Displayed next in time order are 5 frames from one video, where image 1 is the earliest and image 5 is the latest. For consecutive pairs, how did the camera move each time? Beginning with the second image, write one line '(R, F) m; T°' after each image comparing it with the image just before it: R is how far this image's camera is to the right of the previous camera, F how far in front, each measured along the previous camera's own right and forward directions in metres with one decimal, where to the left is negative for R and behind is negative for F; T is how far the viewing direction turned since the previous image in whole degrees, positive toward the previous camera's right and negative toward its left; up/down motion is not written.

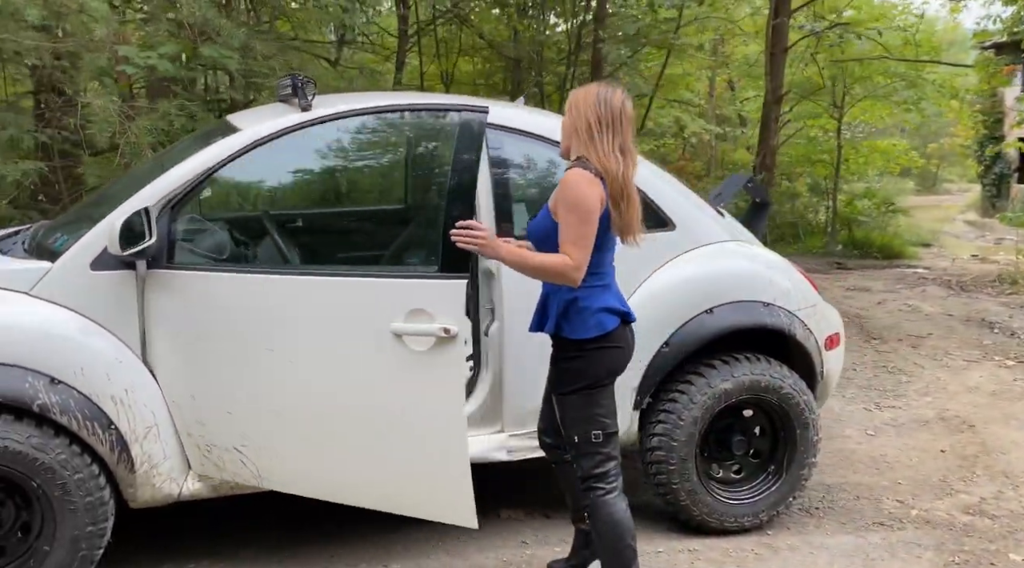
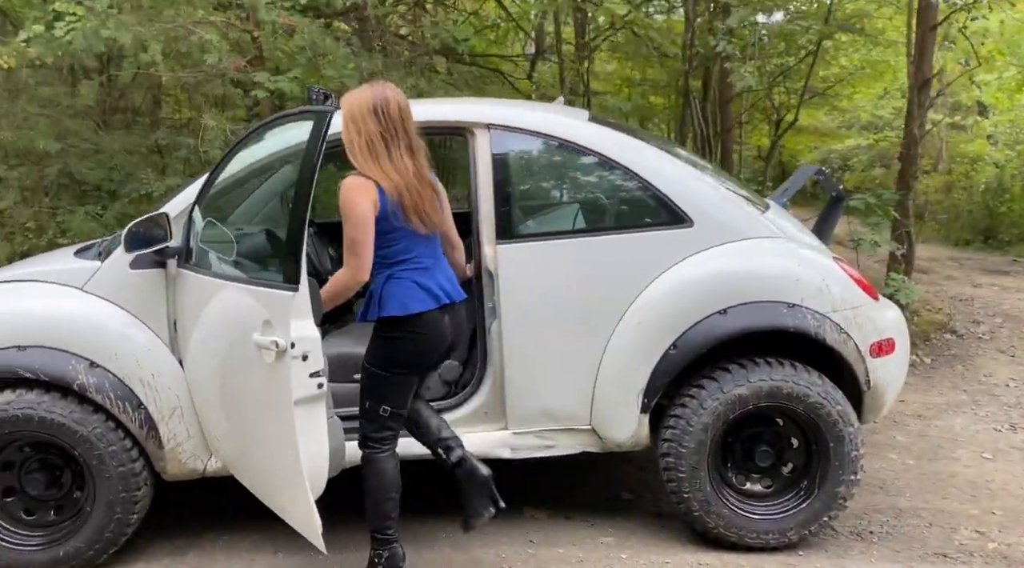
(+0.8, +0.1) m; -15°
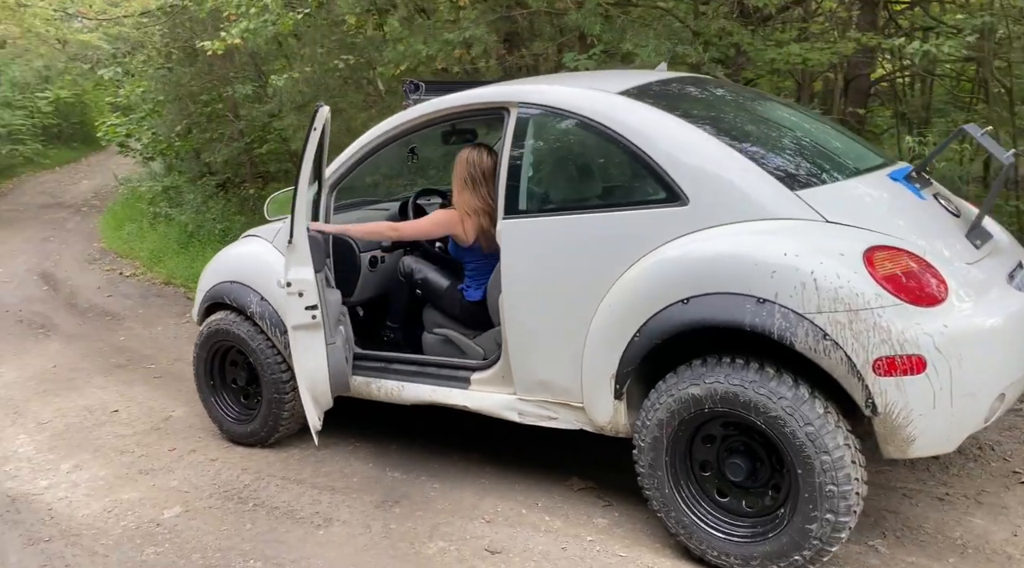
(+2.1, +0.6) m; -39°
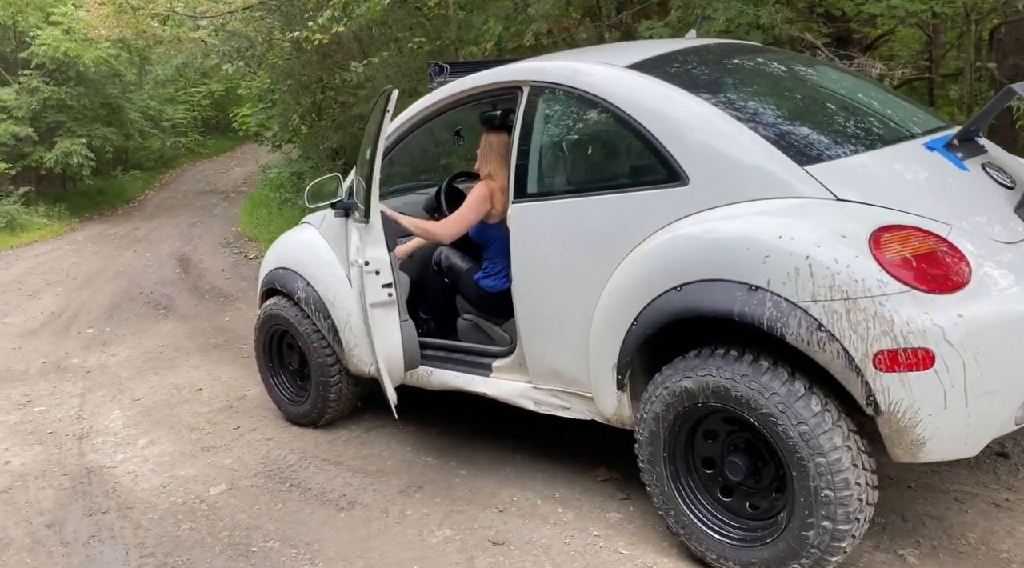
(+0.5, +0.1) m; -10°
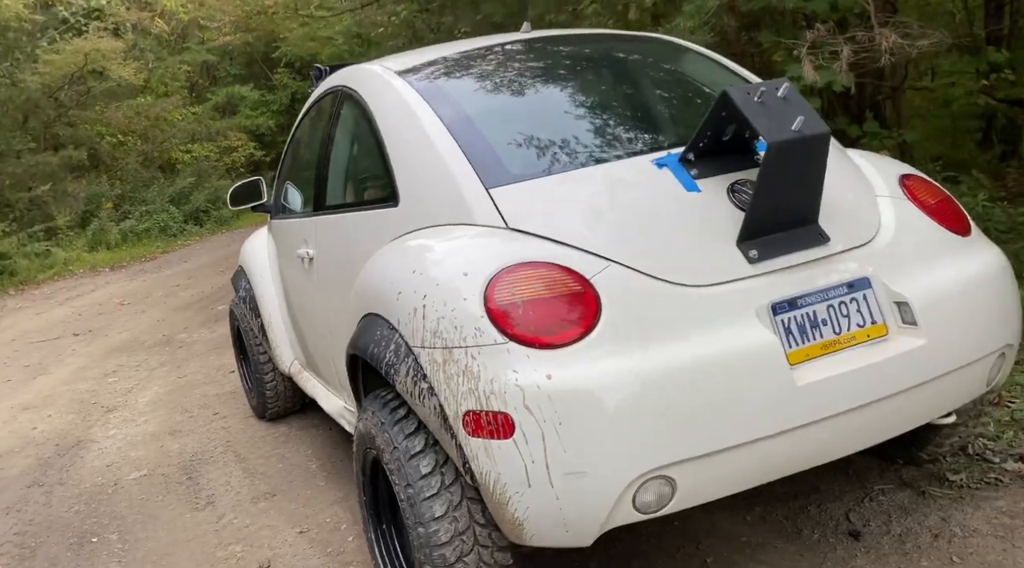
(+1.7, +0.5) m; -17°
